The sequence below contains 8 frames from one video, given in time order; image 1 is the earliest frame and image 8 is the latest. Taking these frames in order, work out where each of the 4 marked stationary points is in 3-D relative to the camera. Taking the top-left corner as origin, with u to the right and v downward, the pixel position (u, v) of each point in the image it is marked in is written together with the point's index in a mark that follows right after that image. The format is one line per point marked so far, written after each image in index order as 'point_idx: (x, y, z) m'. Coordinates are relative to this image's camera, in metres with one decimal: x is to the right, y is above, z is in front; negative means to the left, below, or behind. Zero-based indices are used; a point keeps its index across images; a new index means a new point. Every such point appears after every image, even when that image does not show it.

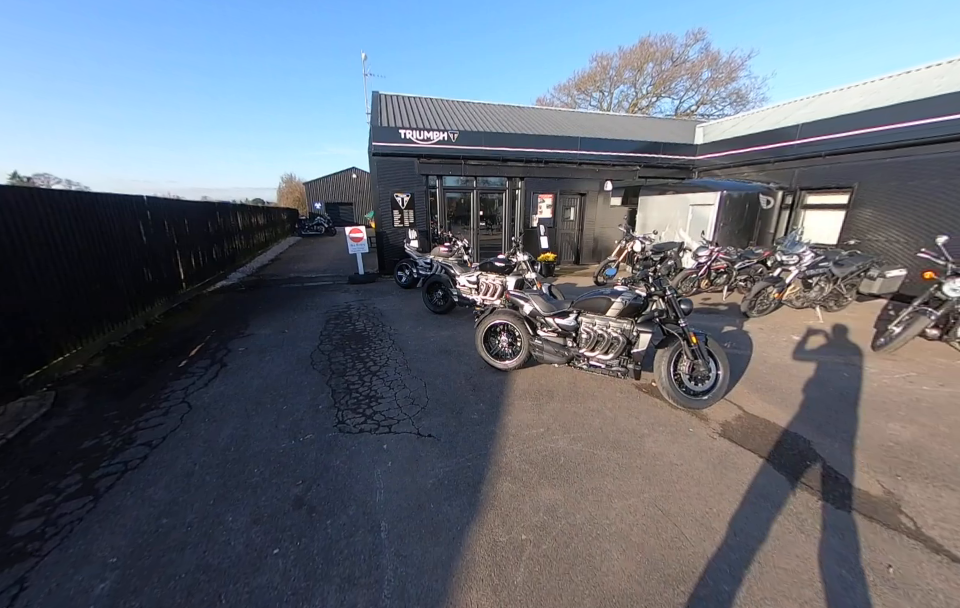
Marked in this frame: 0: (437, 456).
0: (-0.3, -1.1, +2.6) m
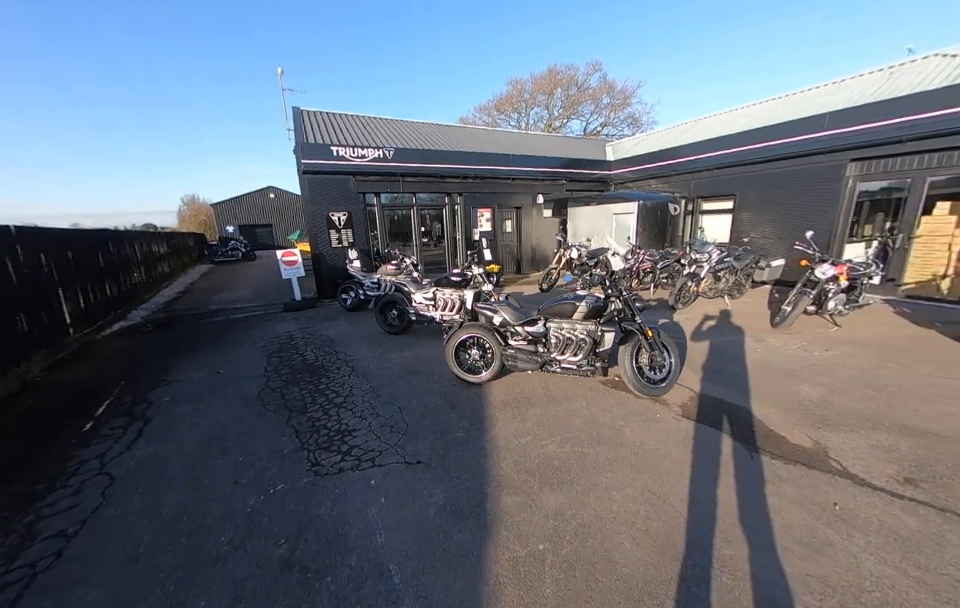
0: (-0.3, -1.2, +2.5) m
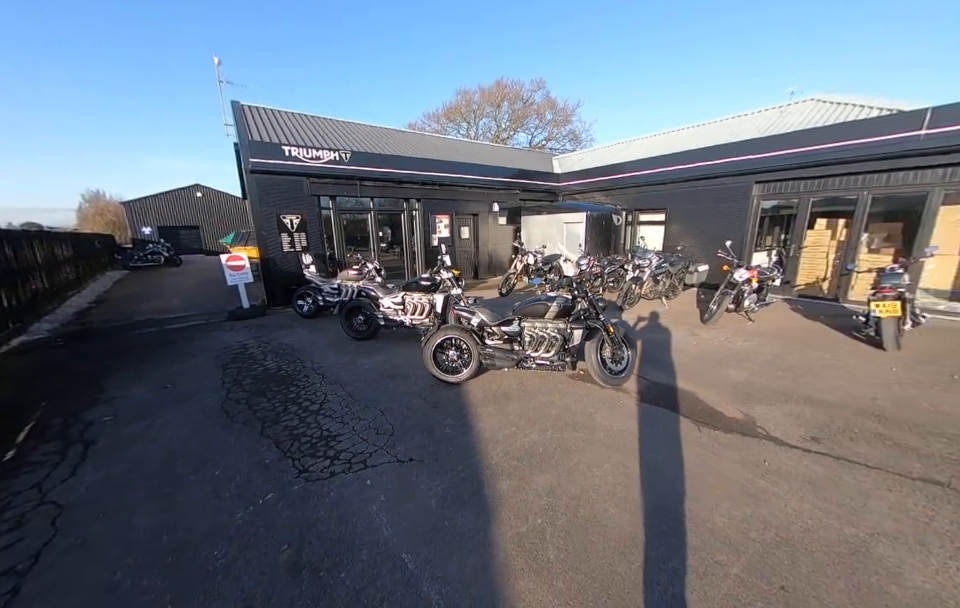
0: (-0.4, -1.2, +2.5) m
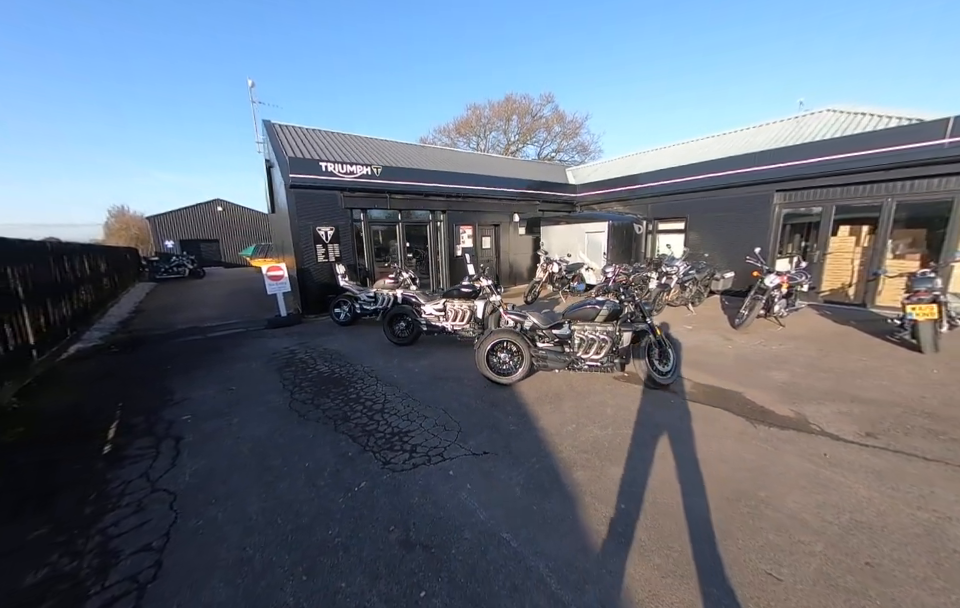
0: (+0.2, -1.2, +2.7) m
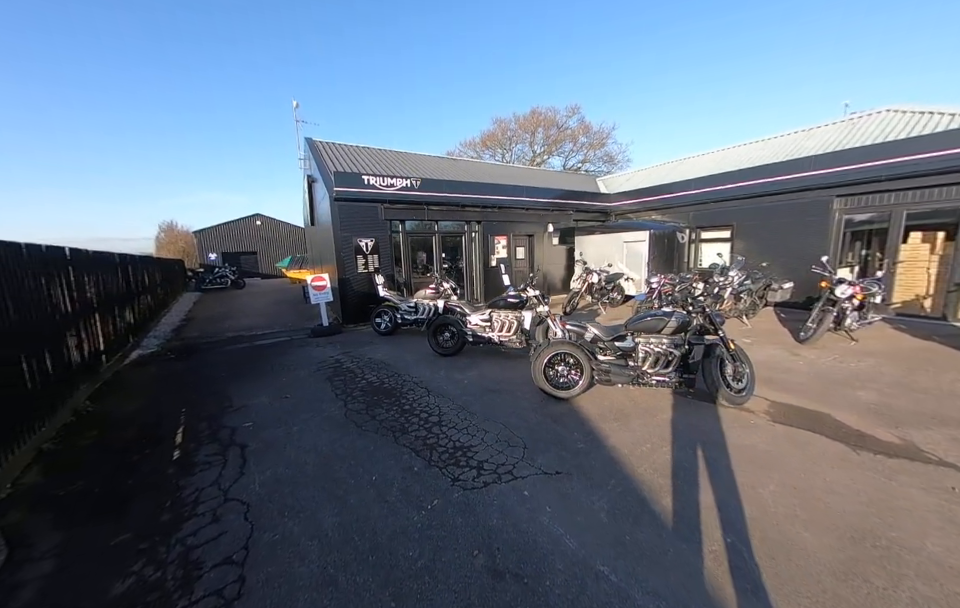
0: (+0.7, -1.3, +2.5) m
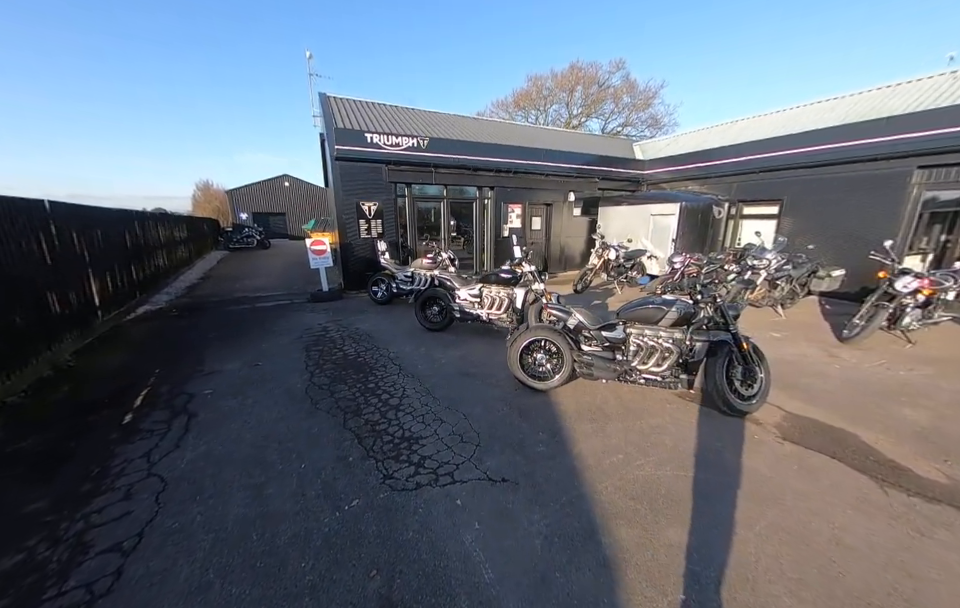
0: (+0.3, -1.2, +2.2) m
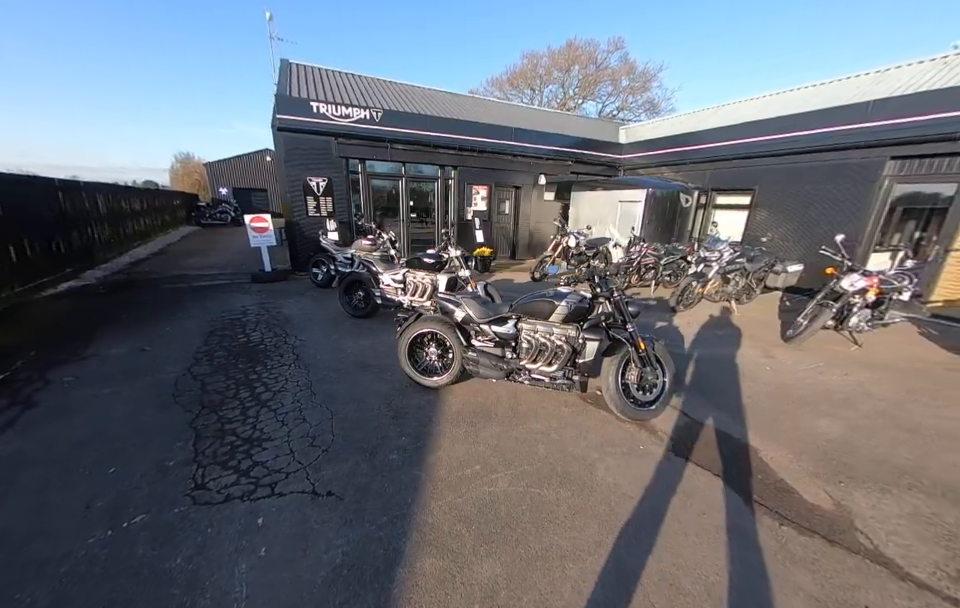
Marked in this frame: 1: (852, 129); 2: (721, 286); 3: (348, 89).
0: (-0.8, -1.2, +1.9) m
1: (+6.6, +3.1, +6.3) m
2: (+4.0, +0.3, +5.8) m
3: (-3.6, +5.9, +9.8) m
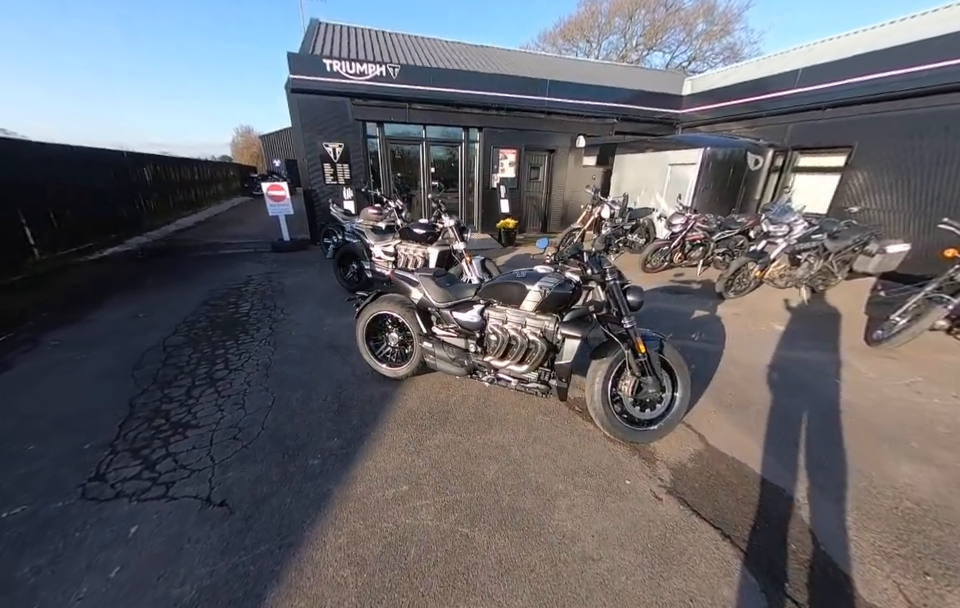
0: (-1.2, -1.1, +1.6) m
1: (+6.9, +3.2, +4.6) m
2: (+4.1, +0.5, +4.7) m
3: (-2.7, +6.6, +9.2) m
